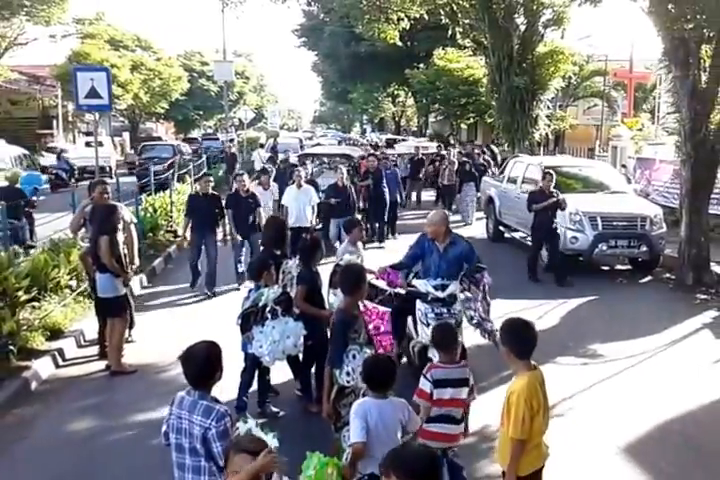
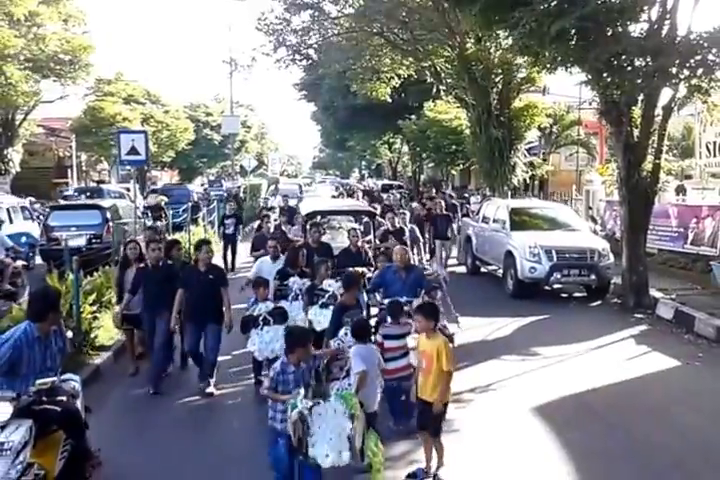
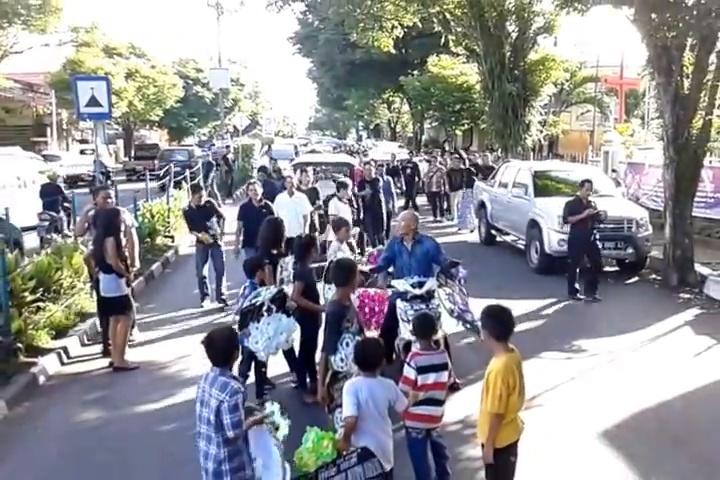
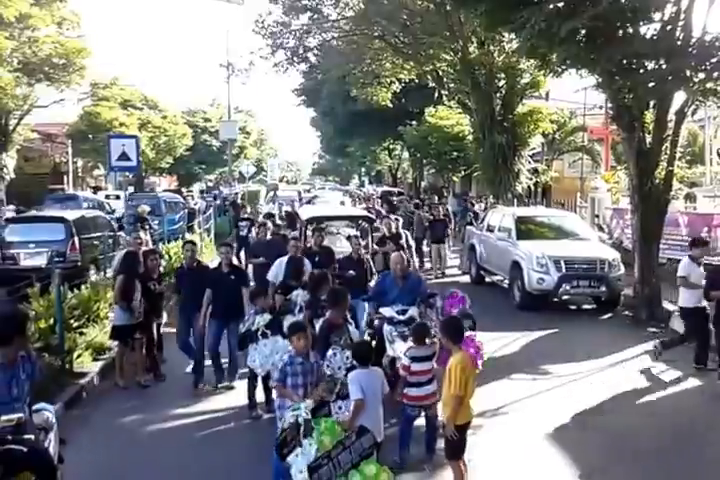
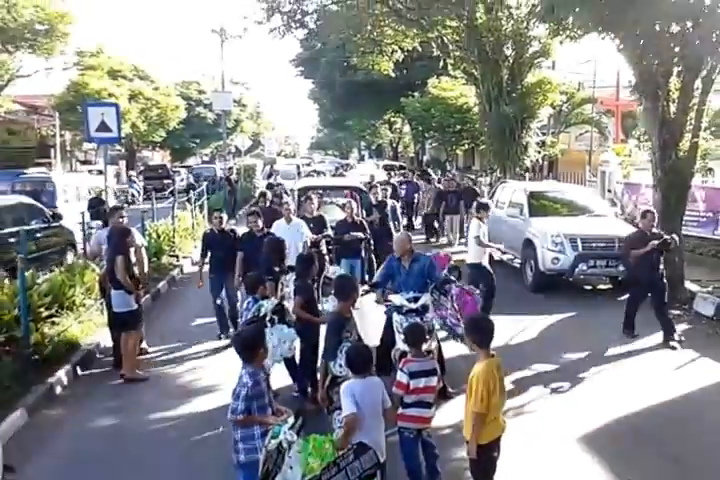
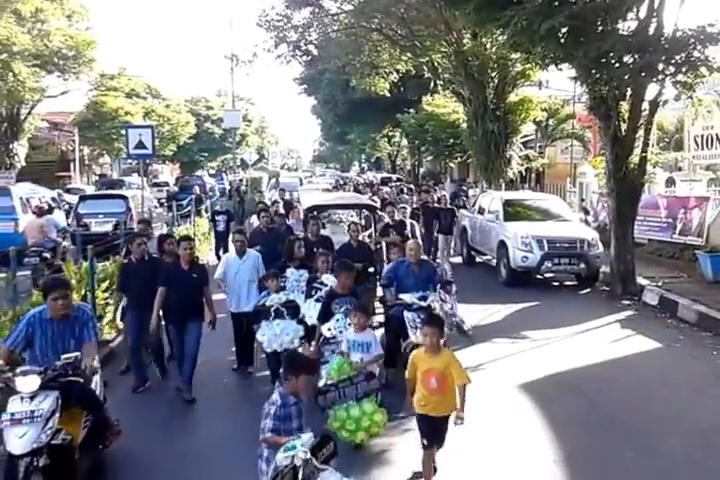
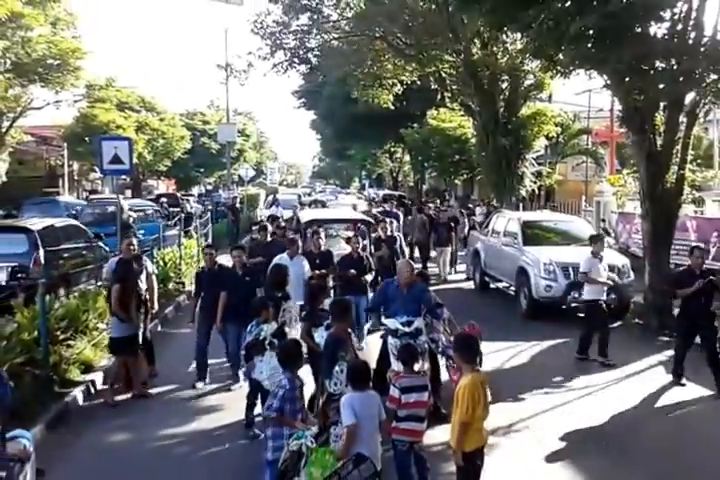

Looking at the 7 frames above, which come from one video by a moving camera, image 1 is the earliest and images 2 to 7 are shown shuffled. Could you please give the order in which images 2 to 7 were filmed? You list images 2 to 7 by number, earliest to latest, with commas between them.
3, 5, 7, 4, 2, 6
